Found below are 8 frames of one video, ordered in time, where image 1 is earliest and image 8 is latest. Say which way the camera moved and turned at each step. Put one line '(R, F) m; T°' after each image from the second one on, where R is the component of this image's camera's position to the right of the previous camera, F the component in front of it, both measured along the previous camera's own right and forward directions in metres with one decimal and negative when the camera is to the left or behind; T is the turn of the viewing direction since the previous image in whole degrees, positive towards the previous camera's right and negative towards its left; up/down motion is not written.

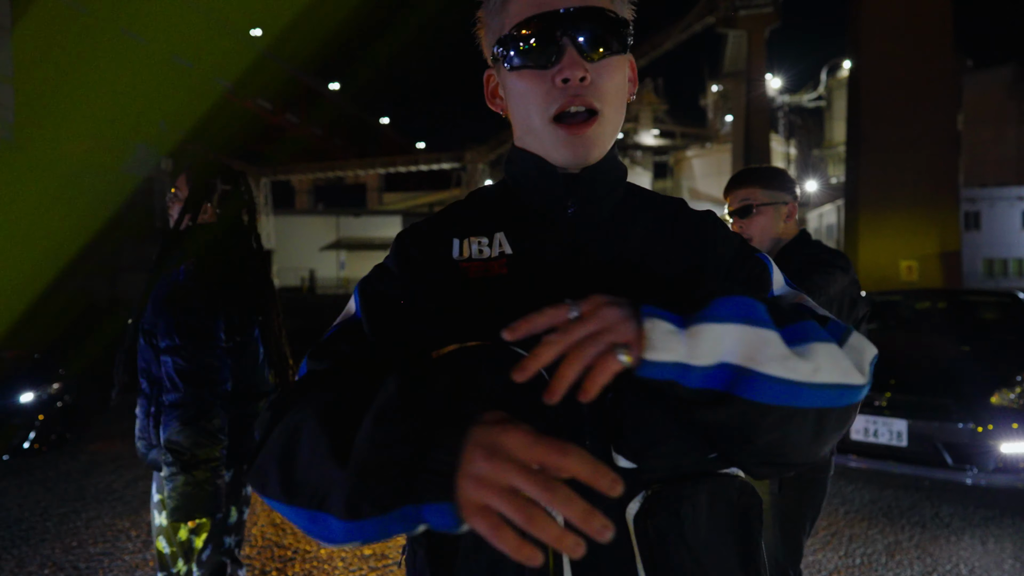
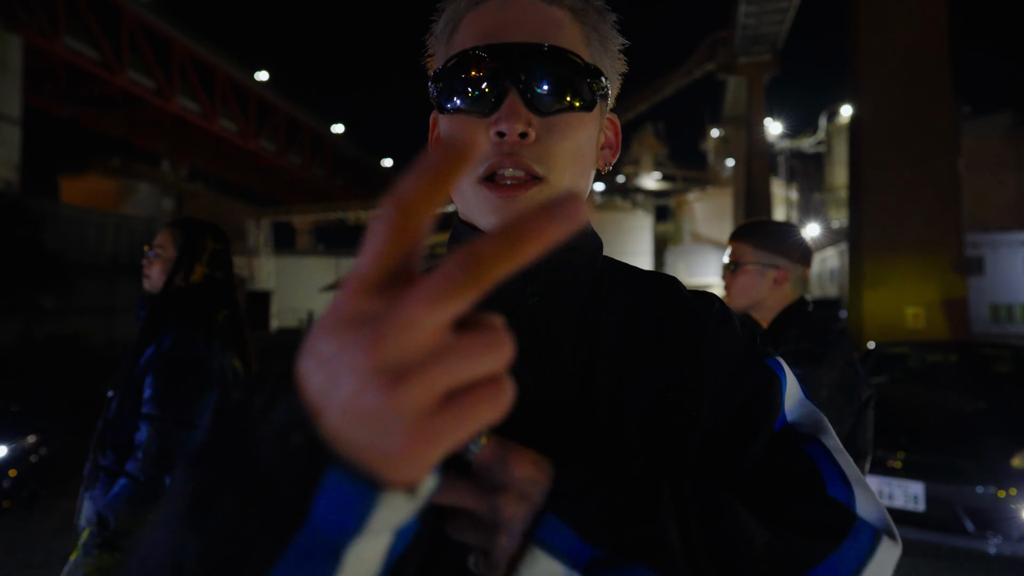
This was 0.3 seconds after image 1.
(+0.1, +0.3) m; 0°
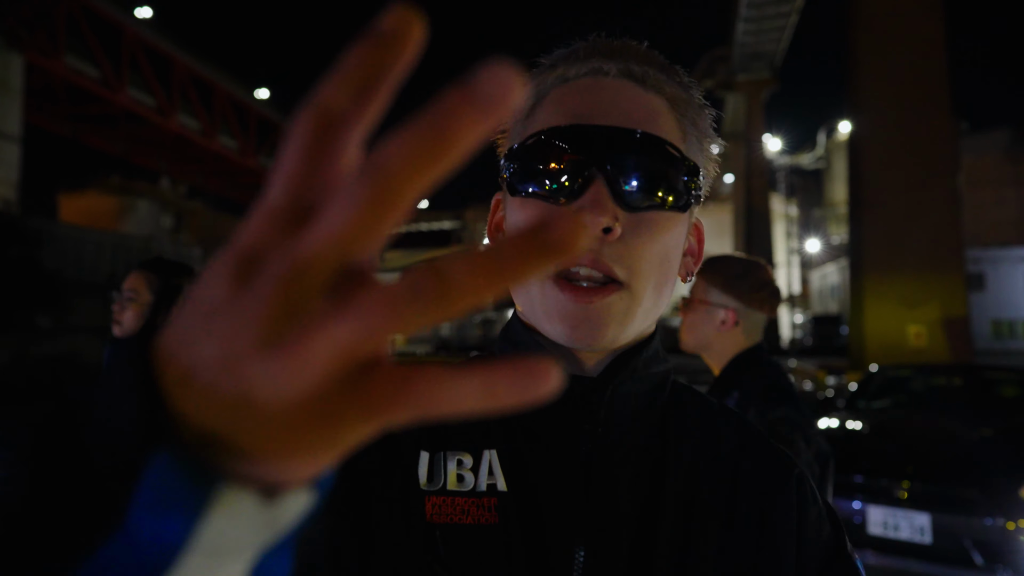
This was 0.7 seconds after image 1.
(+0.1, +0.2) m; 0°
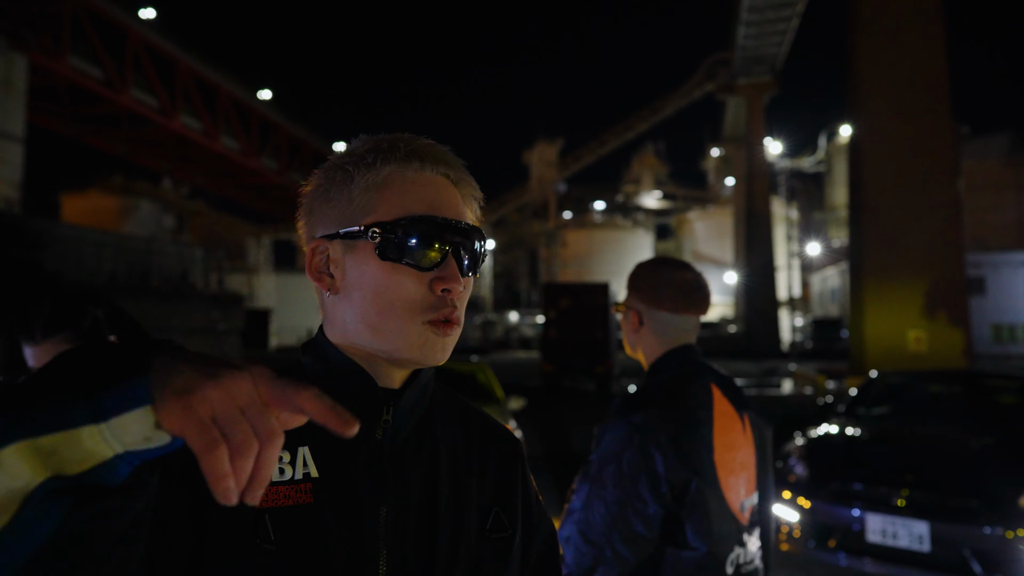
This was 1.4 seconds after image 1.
(0.0, 0.0) m; 0°
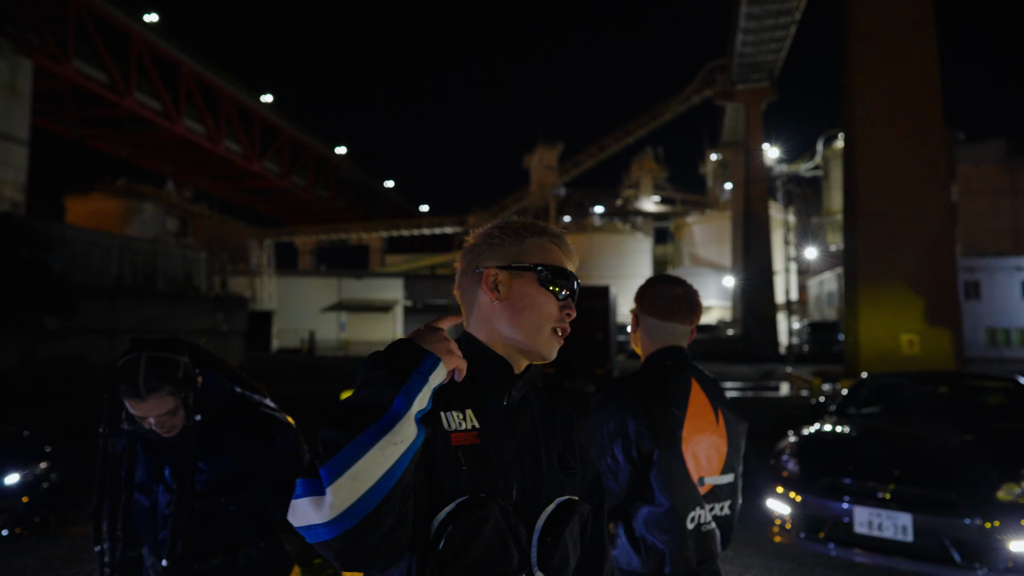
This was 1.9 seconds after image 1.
(-0.1, -0.4) m; 0°
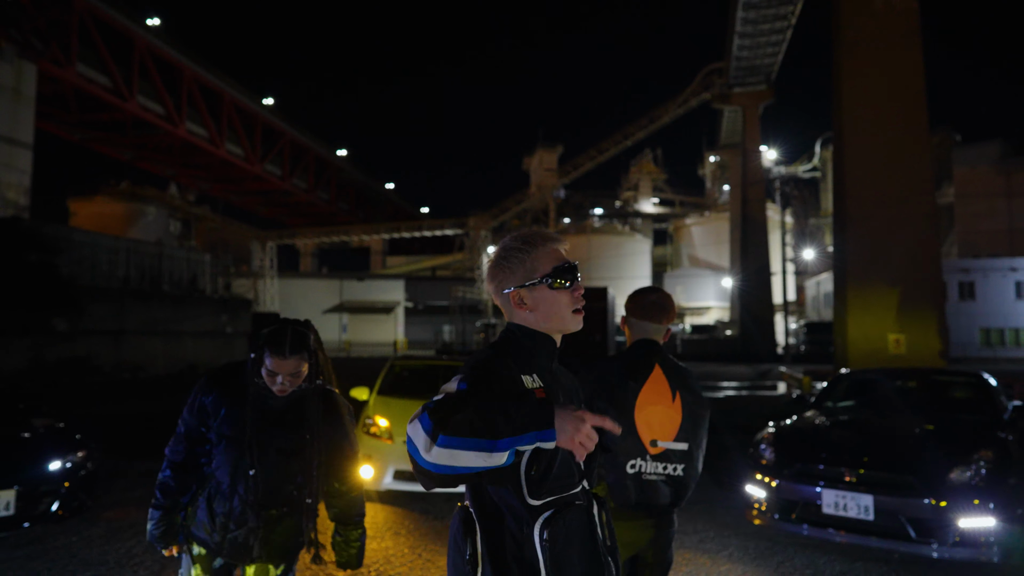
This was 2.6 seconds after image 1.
(0.0, -0.4) m; 0°
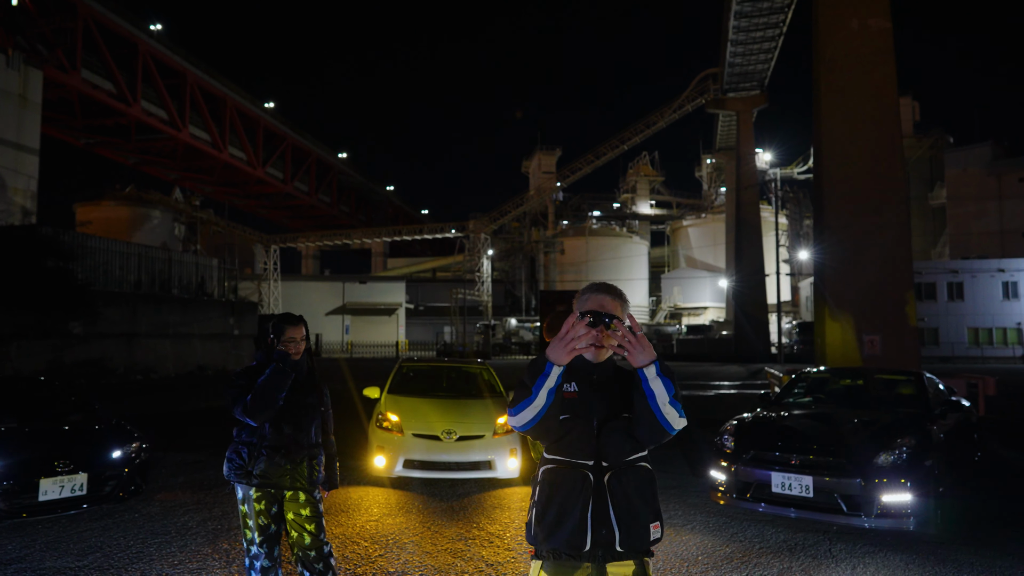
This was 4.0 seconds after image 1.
(0.0, -0.9) m; 0°
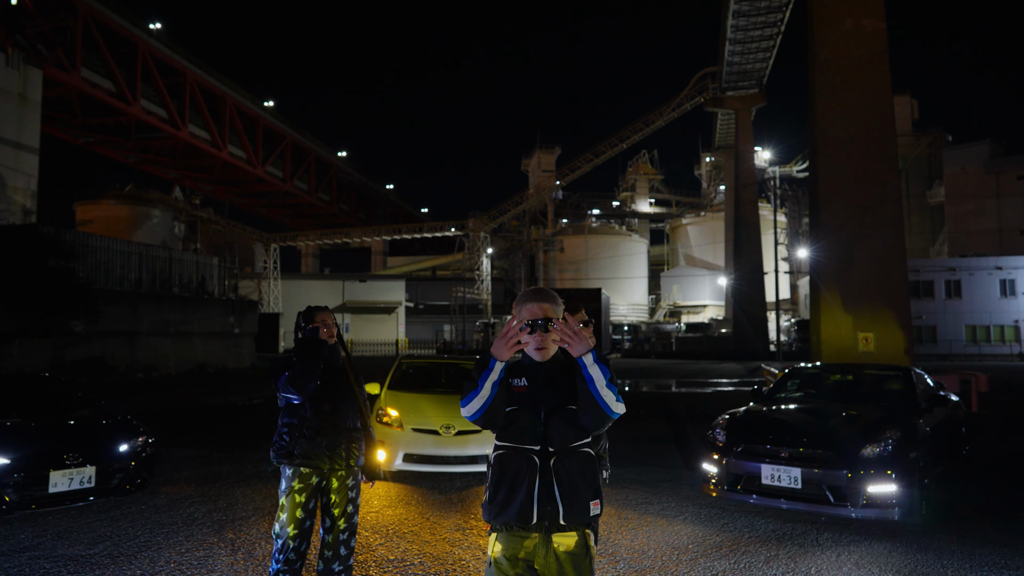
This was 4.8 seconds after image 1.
(0.0, -0.2) m; 0°
